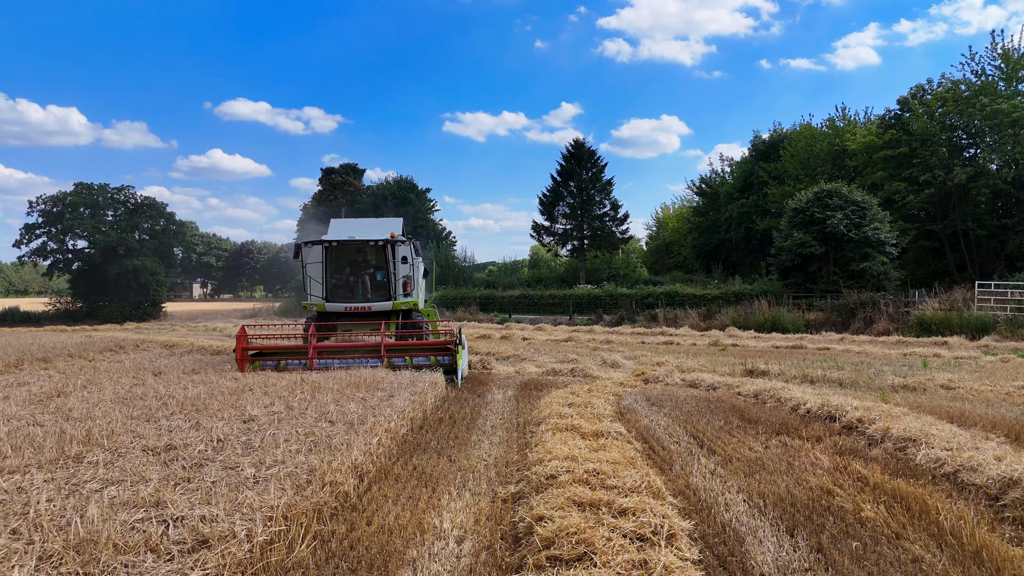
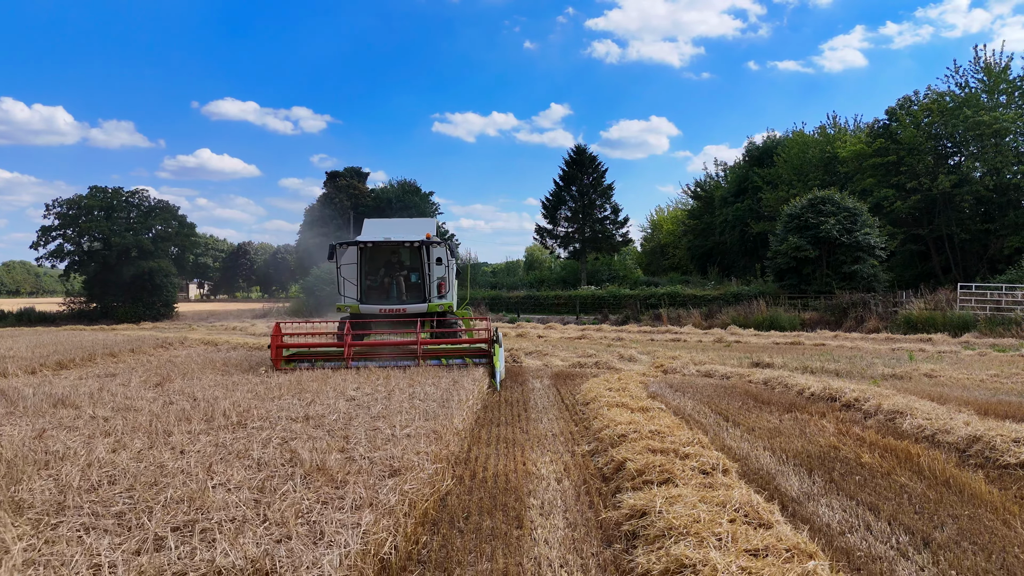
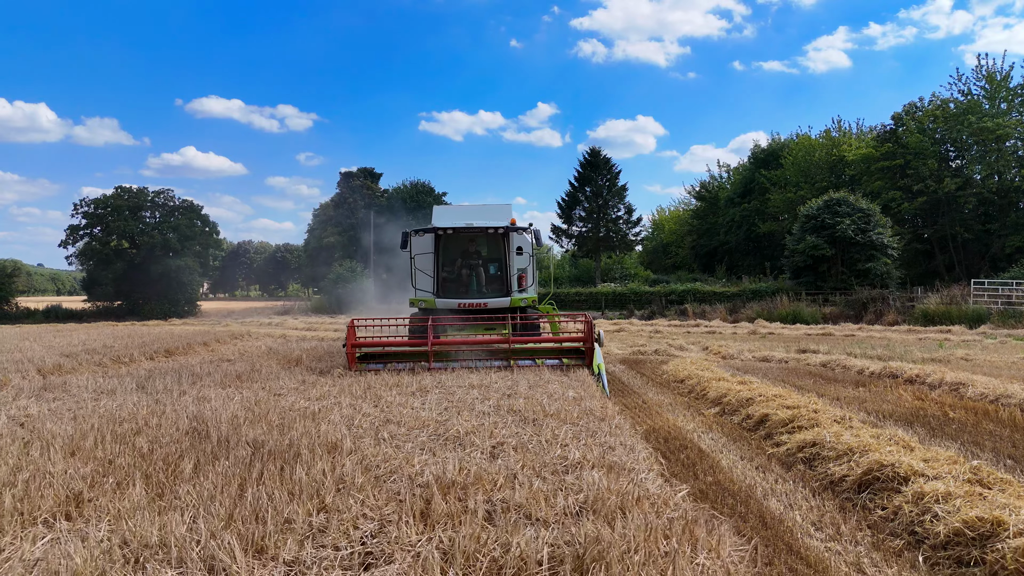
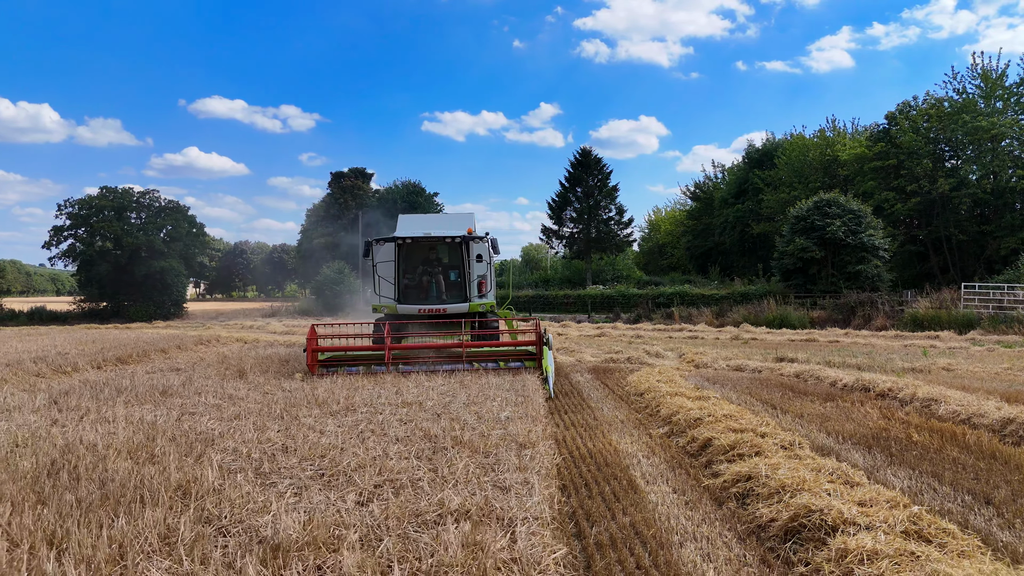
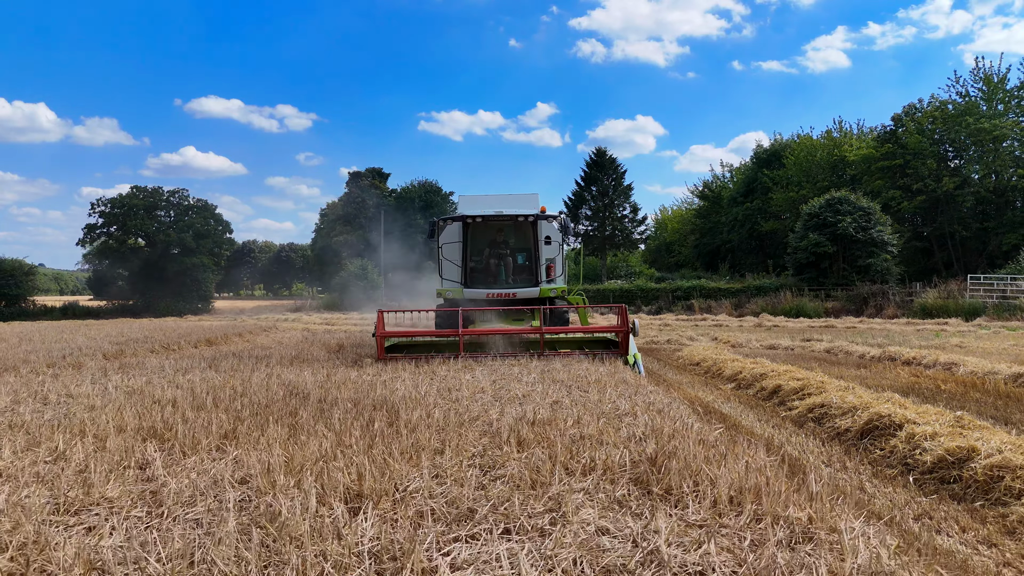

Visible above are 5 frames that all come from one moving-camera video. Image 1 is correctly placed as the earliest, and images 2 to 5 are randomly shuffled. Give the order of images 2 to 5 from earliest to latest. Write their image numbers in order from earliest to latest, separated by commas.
2, 4, 3, 5
